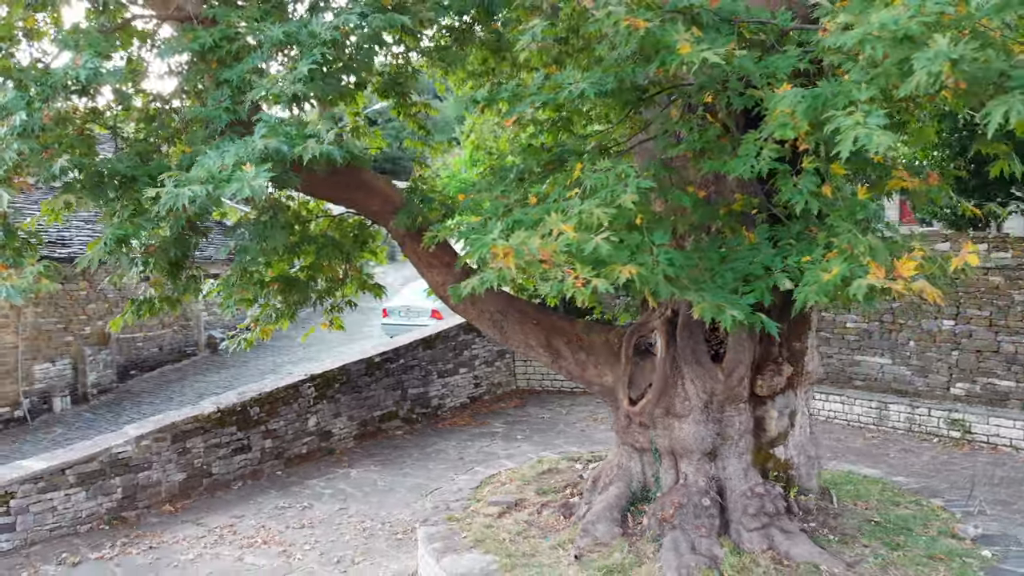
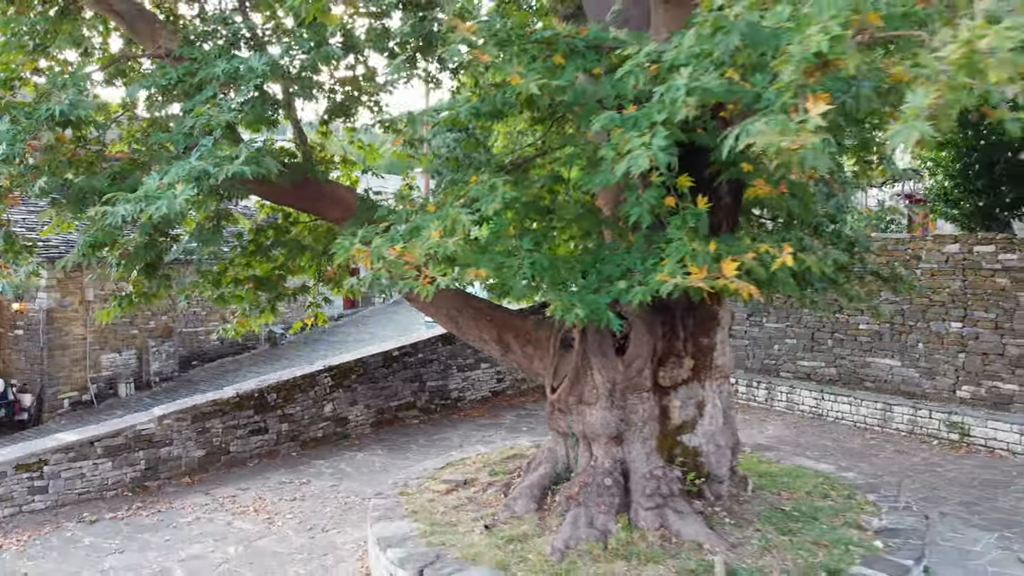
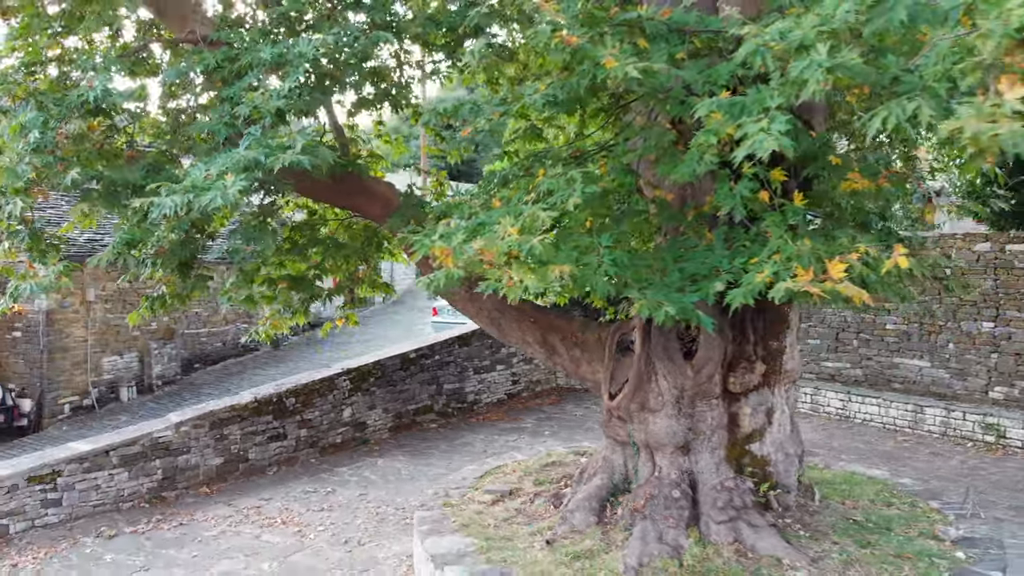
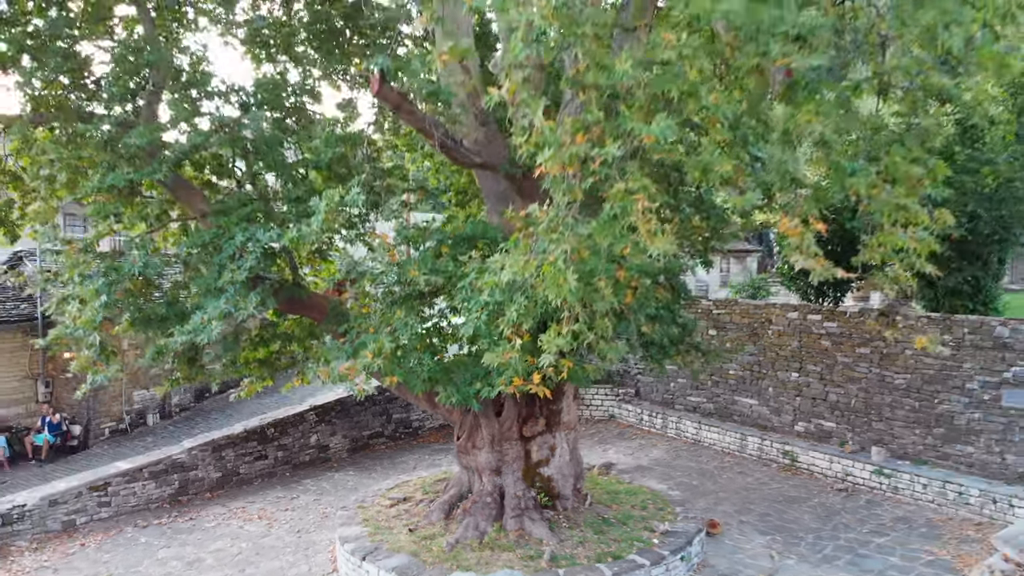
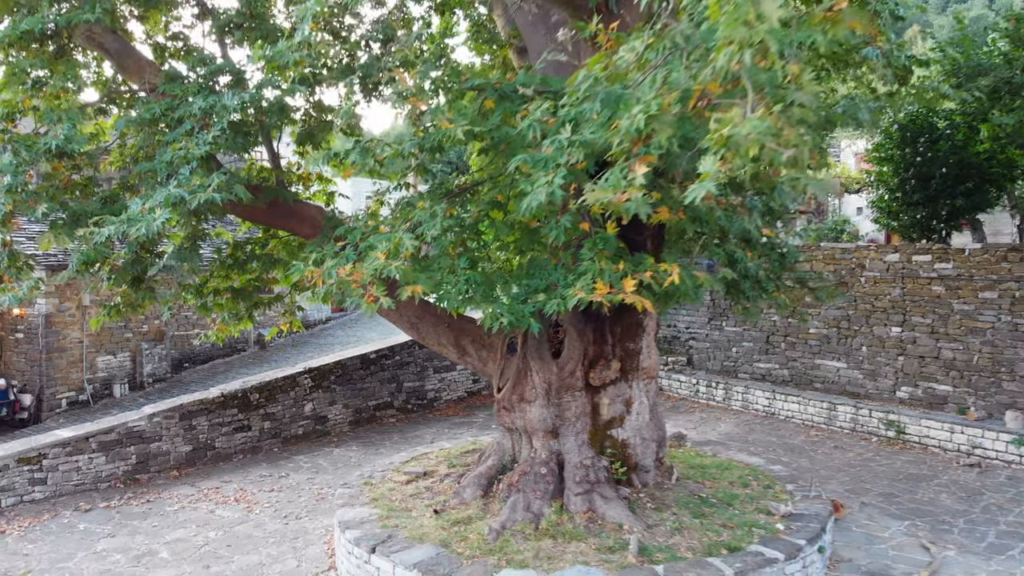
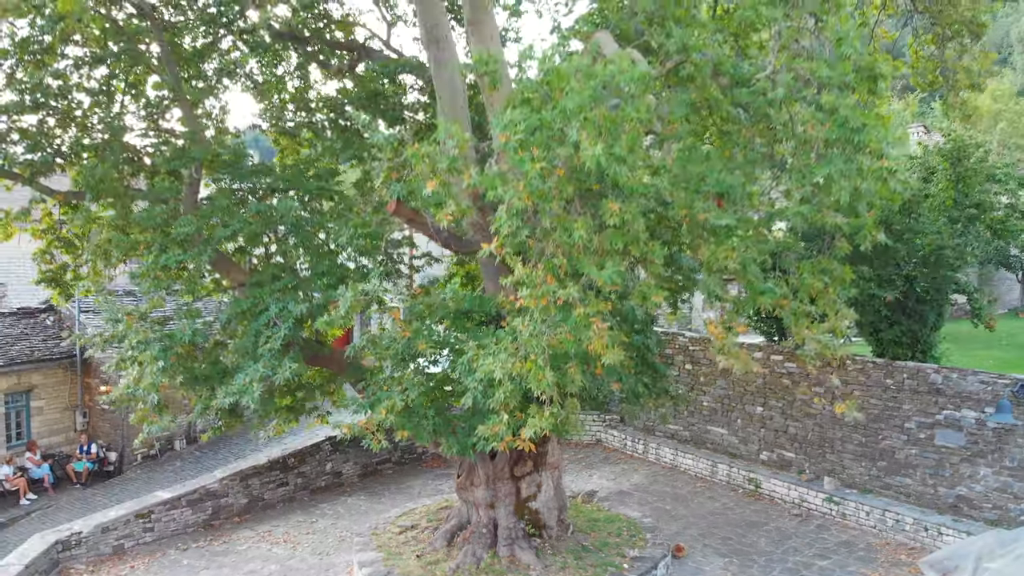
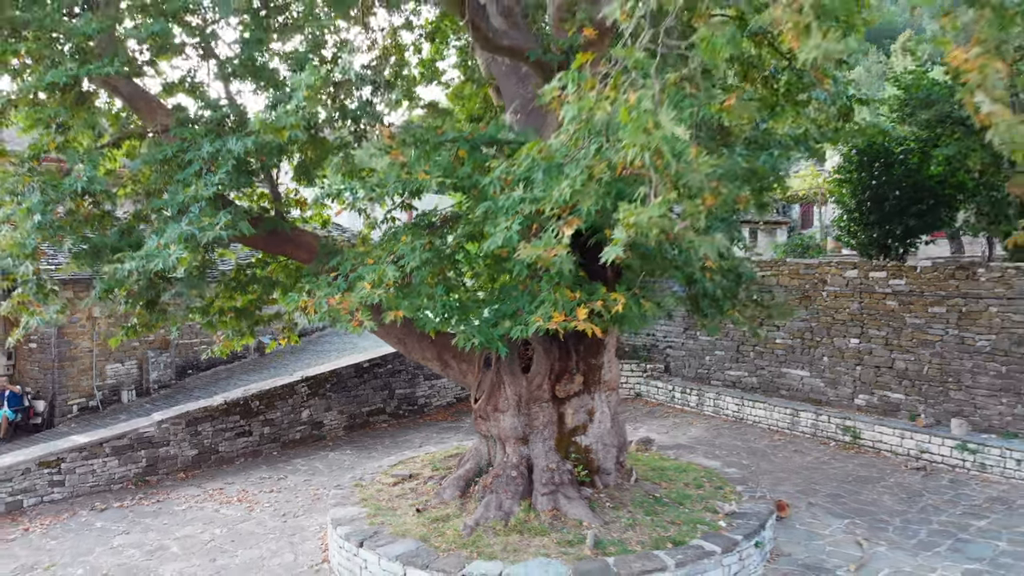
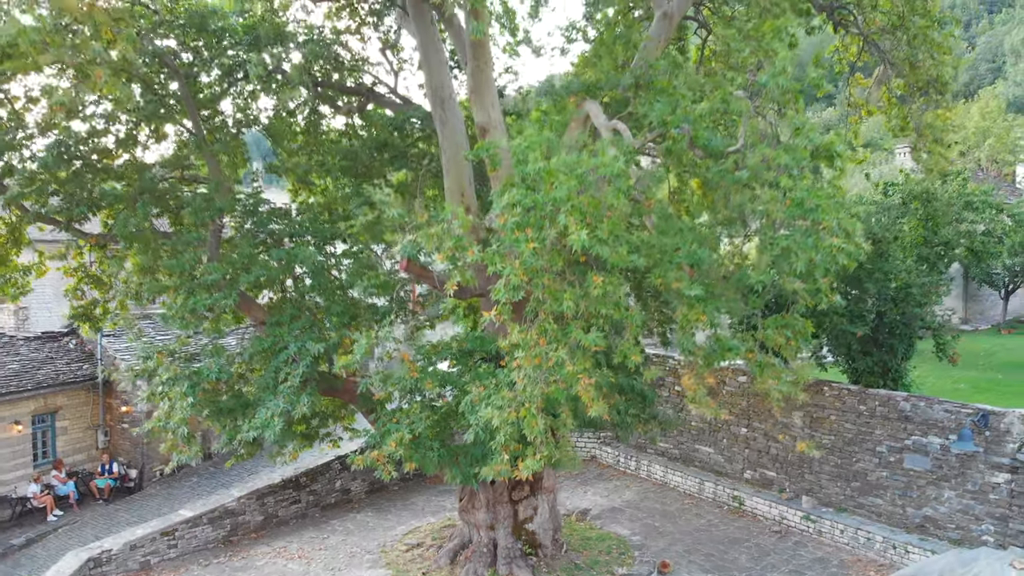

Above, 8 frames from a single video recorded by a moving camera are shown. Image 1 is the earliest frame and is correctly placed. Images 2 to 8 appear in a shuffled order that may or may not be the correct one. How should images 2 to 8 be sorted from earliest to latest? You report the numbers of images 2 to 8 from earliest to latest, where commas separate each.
3, 2, 5, 7, 4, 6, 8
